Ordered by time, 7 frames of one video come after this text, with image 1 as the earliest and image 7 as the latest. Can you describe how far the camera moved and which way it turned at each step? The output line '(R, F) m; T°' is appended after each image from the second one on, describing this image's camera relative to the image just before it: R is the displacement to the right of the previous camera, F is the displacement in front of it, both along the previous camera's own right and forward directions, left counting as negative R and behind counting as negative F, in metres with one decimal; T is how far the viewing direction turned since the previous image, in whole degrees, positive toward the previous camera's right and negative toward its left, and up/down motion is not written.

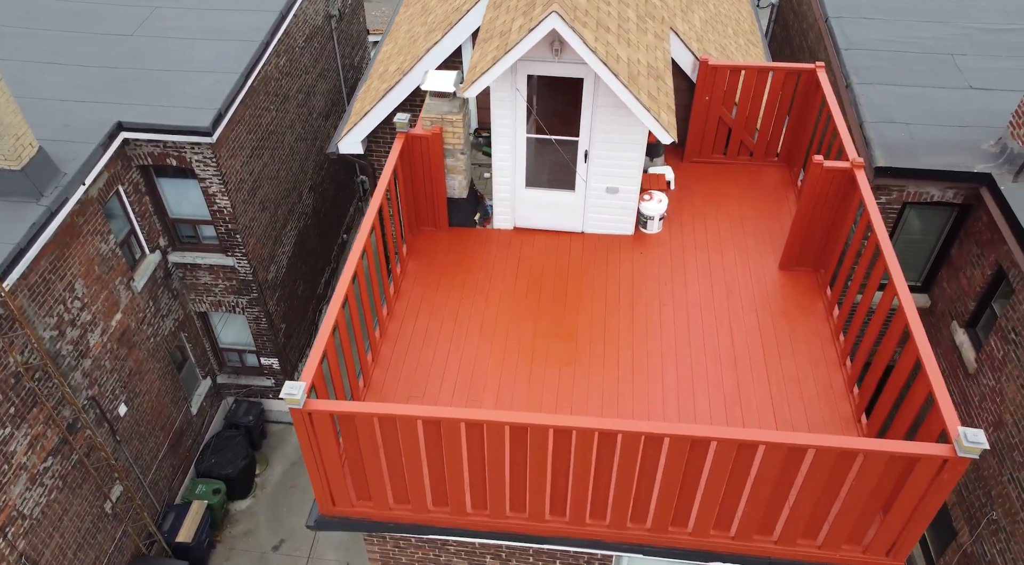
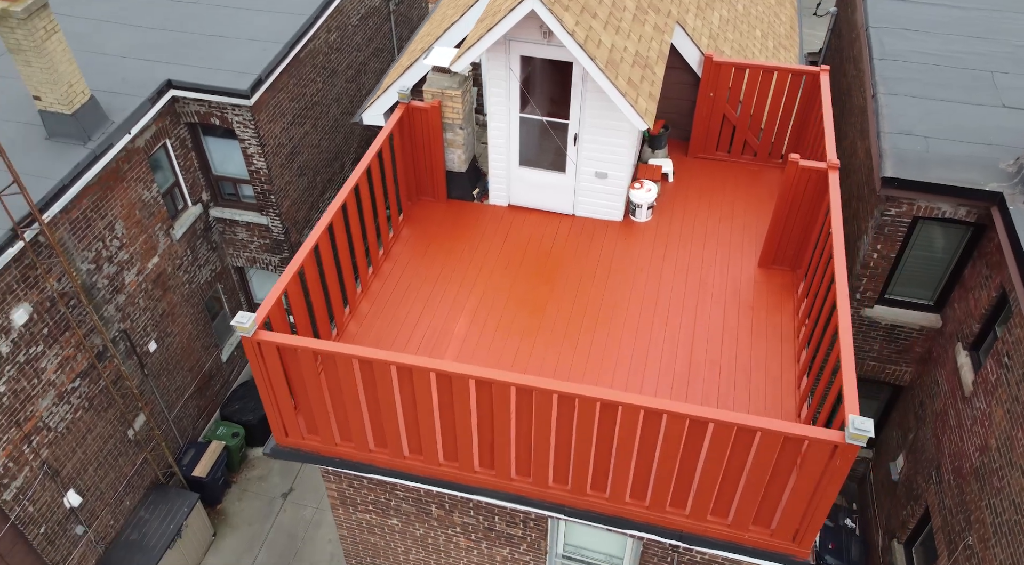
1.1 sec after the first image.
(+1.1, -0.3) m; -6°
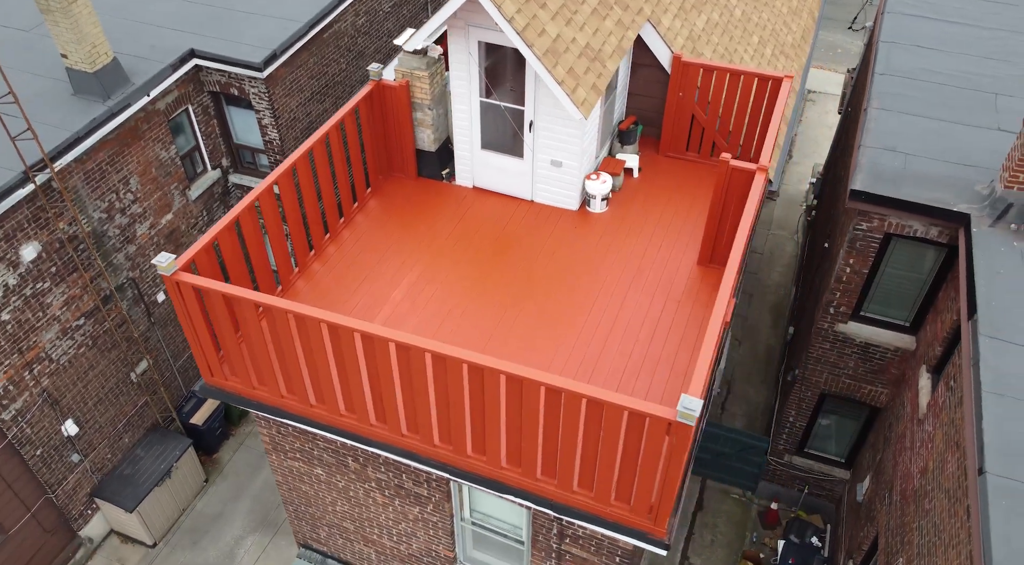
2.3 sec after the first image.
(+1.5, -0.3) m; -5°
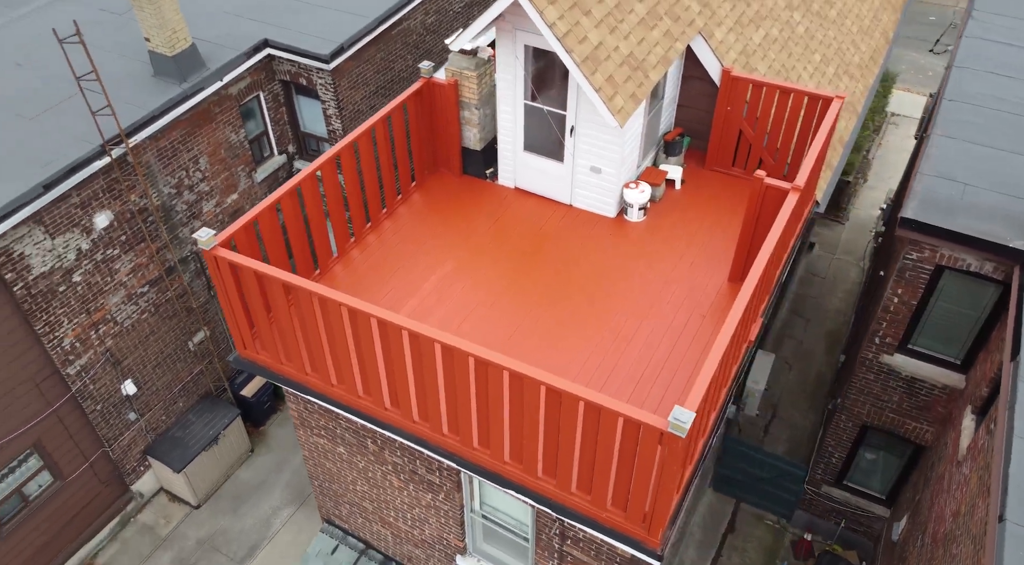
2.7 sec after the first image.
(+0.5, -0.1) m; -5°
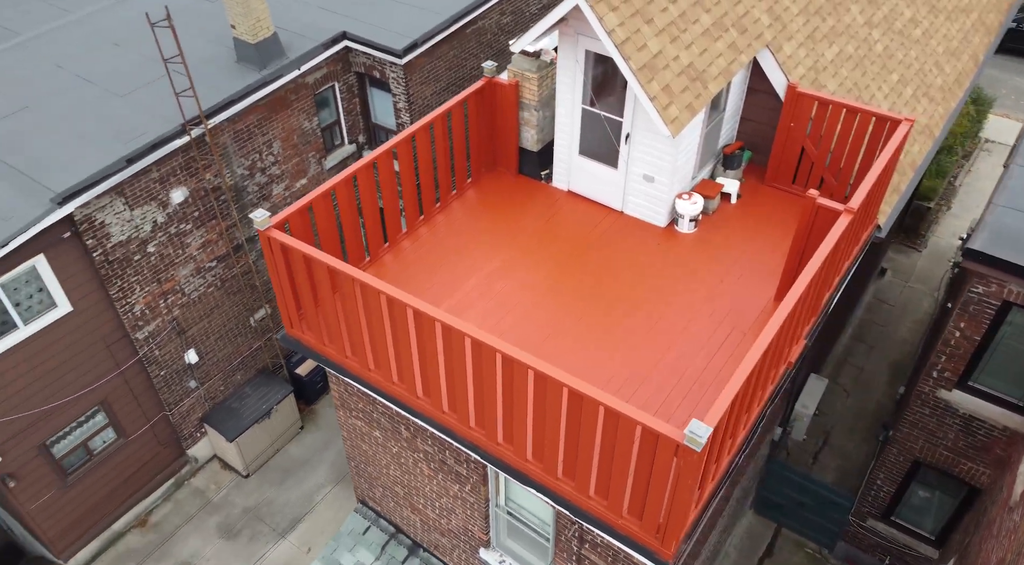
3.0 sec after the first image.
(+0.3, -0.1) m; -5°
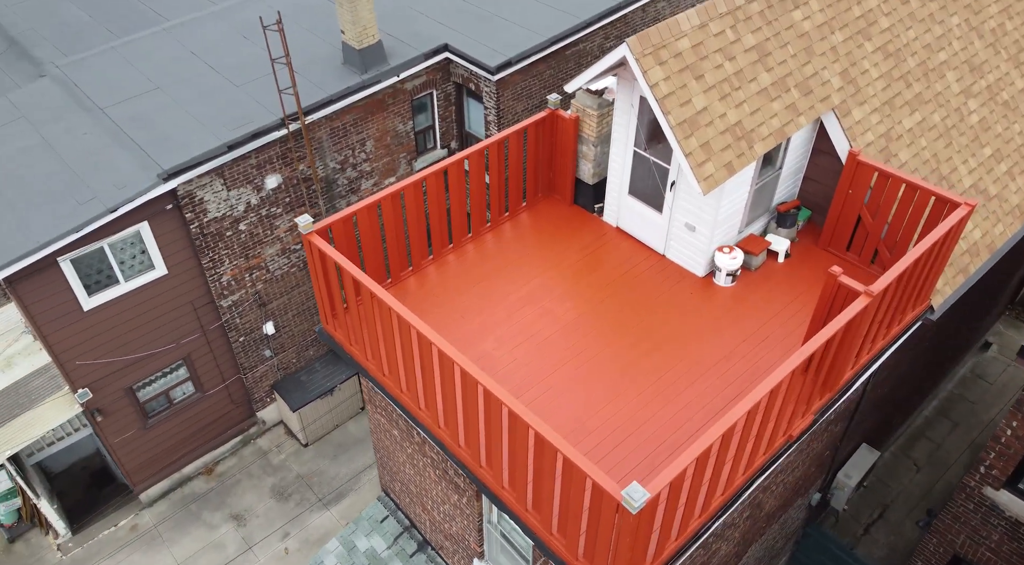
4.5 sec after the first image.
(+1.1, -0.2) m; -9°
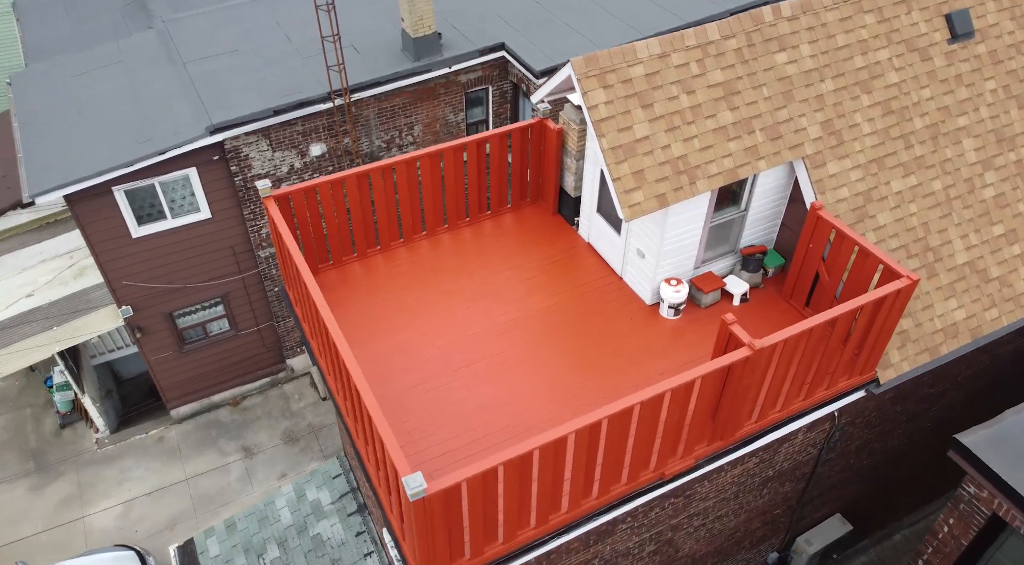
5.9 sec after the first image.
(+2.3, -0.1) m; -10°
